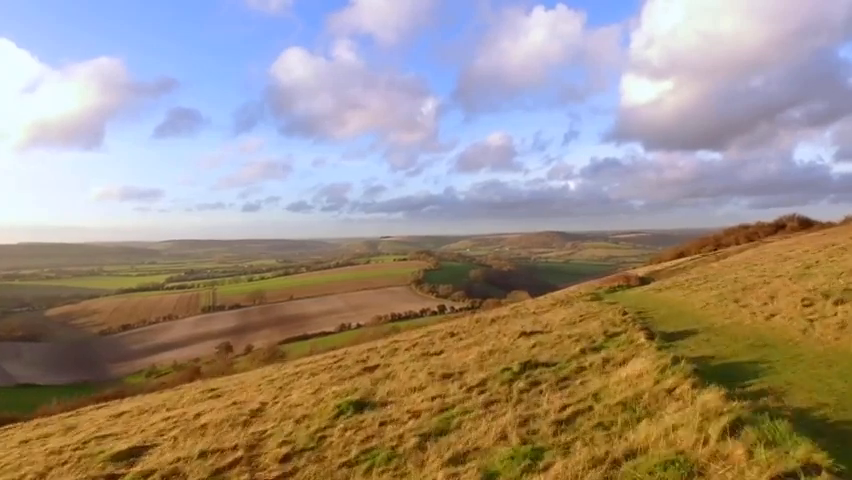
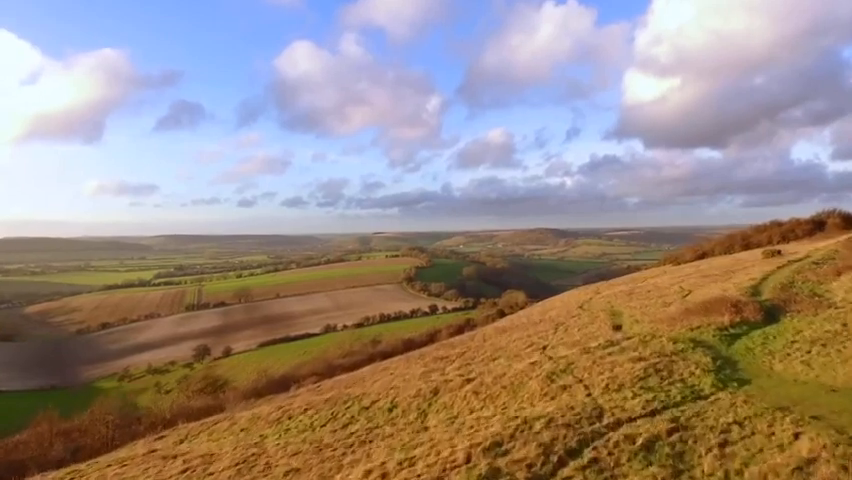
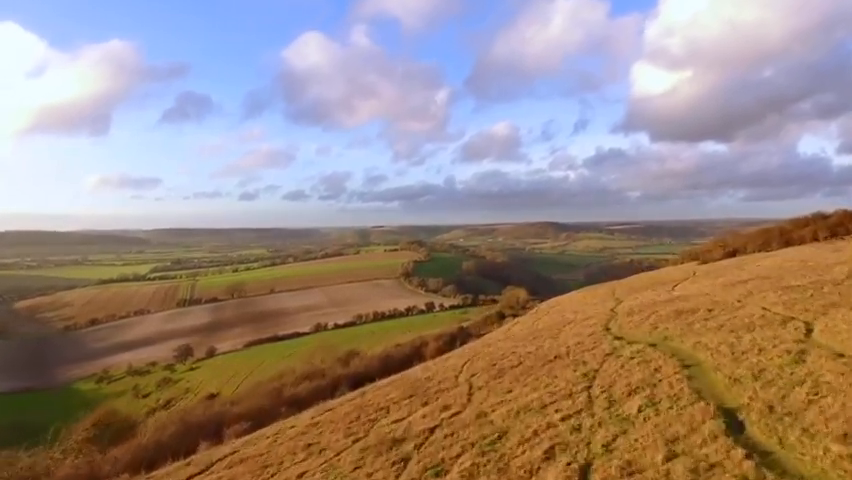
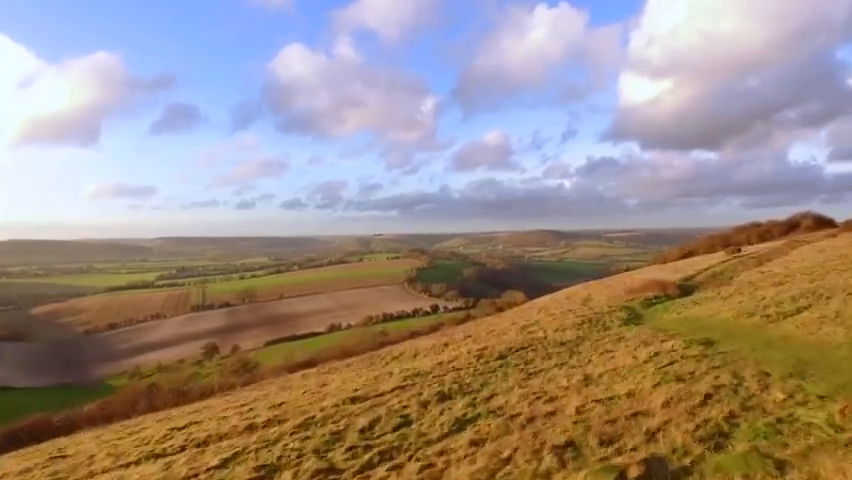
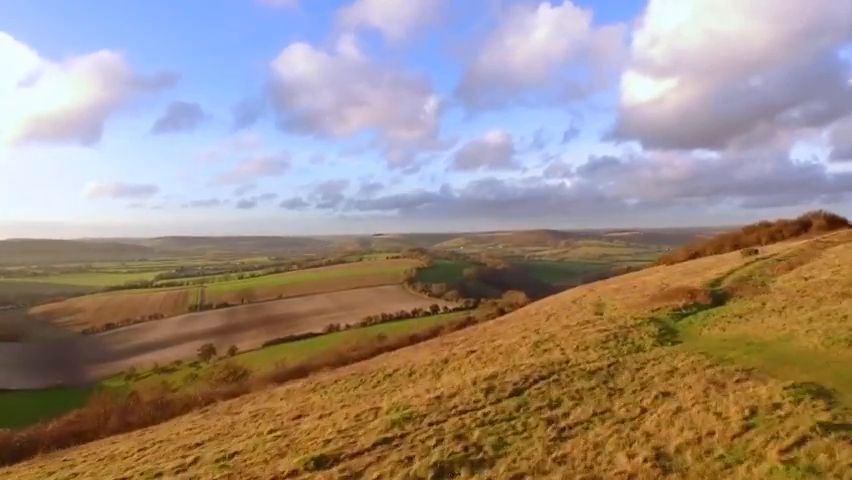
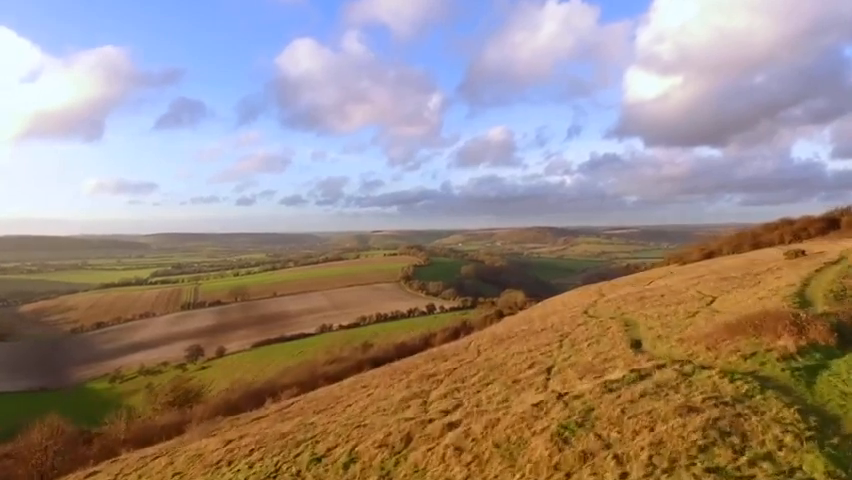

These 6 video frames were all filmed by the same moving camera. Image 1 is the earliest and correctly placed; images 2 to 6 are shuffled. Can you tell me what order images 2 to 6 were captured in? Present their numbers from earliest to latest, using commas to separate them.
4, 5, 2, 6, 3
